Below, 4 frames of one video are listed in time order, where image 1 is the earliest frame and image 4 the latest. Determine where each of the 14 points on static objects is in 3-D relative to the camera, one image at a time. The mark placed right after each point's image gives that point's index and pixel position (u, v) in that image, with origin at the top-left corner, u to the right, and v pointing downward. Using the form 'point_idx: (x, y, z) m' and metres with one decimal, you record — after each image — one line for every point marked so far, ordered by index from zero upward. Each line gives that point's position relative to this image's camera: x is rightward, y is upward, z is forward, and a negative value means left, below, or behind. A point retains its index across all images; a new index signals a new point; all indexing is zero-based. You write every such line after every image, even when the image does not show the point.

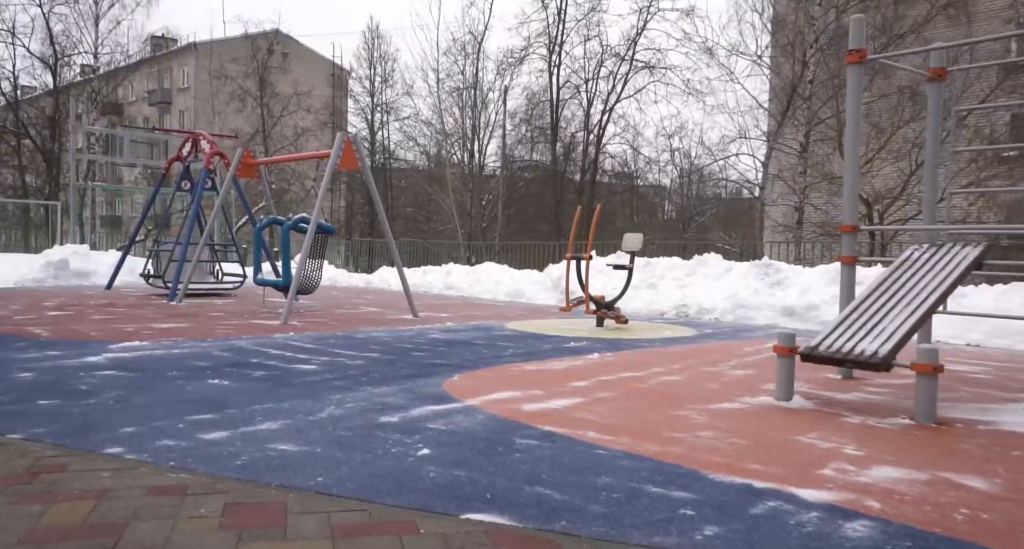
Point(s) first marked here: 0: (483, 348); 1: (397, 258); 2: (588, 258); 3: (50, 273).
0: (-0.2, -0.7, +7.2) m
1: (-1.5, +0.3, +10.2) m
2: (+1.0, +0.2, +9.4) m
3: (-9.0, 0.0, +15.3) m
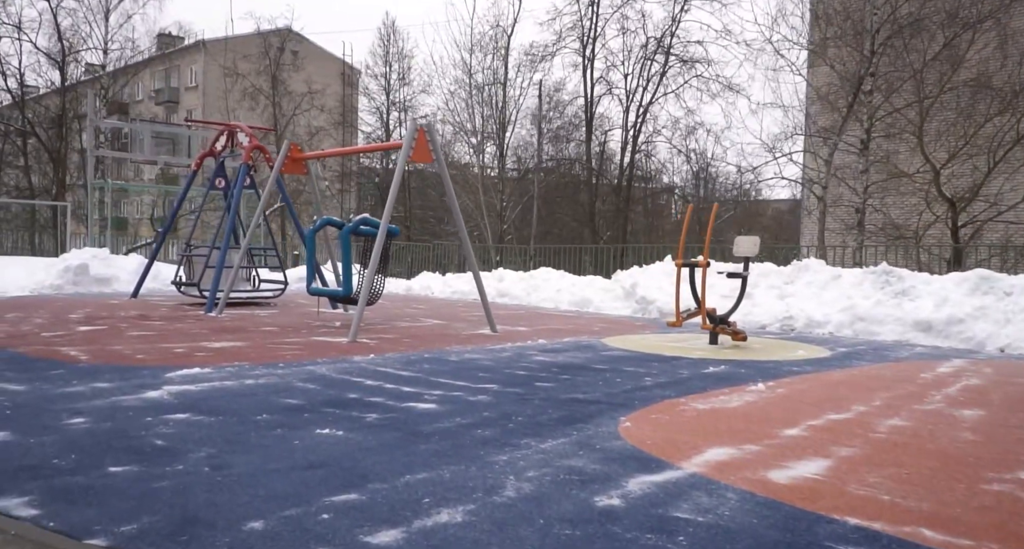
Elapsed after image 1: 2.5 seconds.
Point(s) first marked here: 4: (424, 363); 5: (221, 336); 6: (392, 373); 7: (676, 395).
0: (+0.8, -0.8, +6.0) m
1: (-0.4, +0.2, +9.0) m
2: (+2.0, +0.1, +8.2) m
3: (-7.9, -0.1, +14.1) m
4: (-0.7, -0.7, +6.6) m
5: (-3.1, -0.6, +8.3) m
6: (-0.9, -0.8, +6.1) m
7: (+1.1, -0.8, +5.3) m
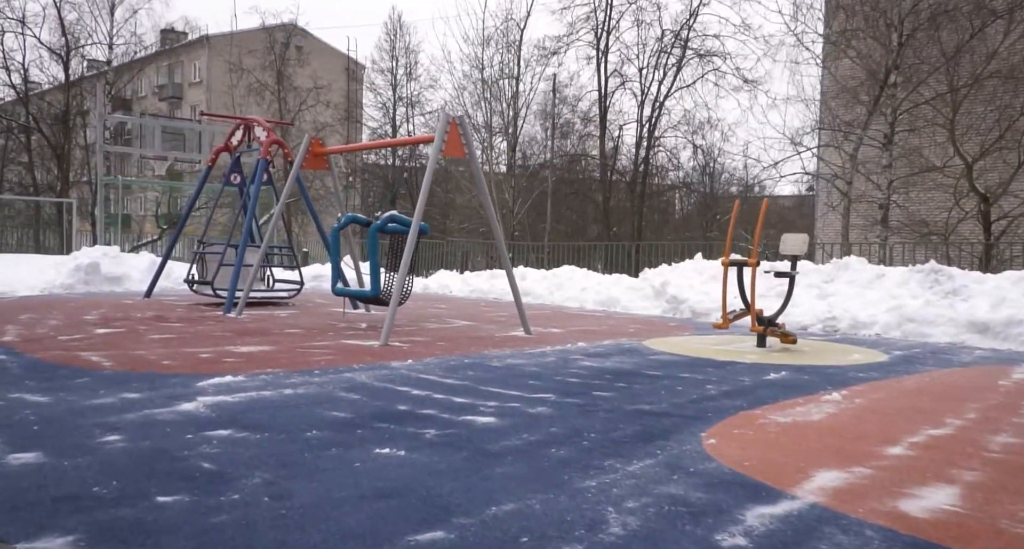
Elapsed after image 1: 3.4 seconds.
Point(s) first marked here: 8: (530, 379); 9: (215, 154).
0: (+1.2, -0.8, +5.6) m
1: (-0.1, +0.2, +8.7) m
2: (+2.4, +0.1, +7.8) m
3: (-7.6, -0.1, +13.8) m
4: (-0.4, -0.8, +6.2) m
5: (-2.7, -0.6, +7.9) m
6: (-0.5, -0.8, +5.7) m
7: (+1.5, -0.8, +4.9) m
8: (+0.1, -0.8, +5.9) m
9: (-4.8, +1.9, +12.6) m
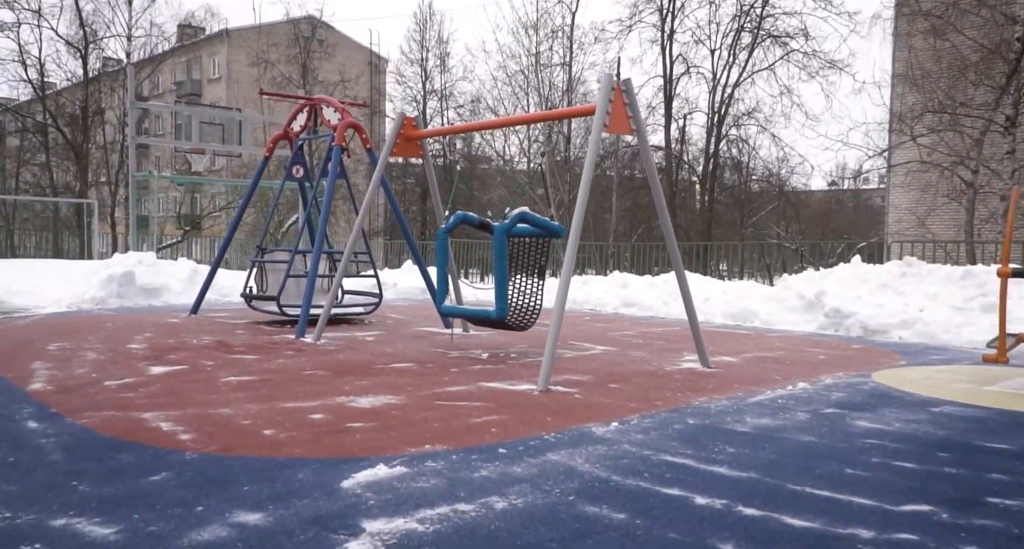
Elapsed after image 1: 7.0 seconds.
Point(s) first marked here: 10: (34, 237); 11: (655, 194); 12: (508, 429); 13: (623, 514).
0: (+2.6, -0.9, +3.6) m
1: (+1.4, 0.0, +6.6) m
2: (+3.8, 0.0, +5.8) m
3: (-6.0, -0.3, +11.8) m
4: (+1.1, -0.9, +4.2) m
5: (-1.2, -0.8, +5.9) m
6: (+0.9, -0.9, +3.7) m
7: (+2.9, -0.9, +2.9) m
8: (+1.6, -0.9, +3.9) m
9: (-3.3, +1.8, +10.7) m
10: (-11.1, +0.8, +18.3) m
11: (+1.2, +0.7, +6.4) m
12: (0.0, -0.9, +4.4) m
13: (+0.4, -0.9, +3.1) m
